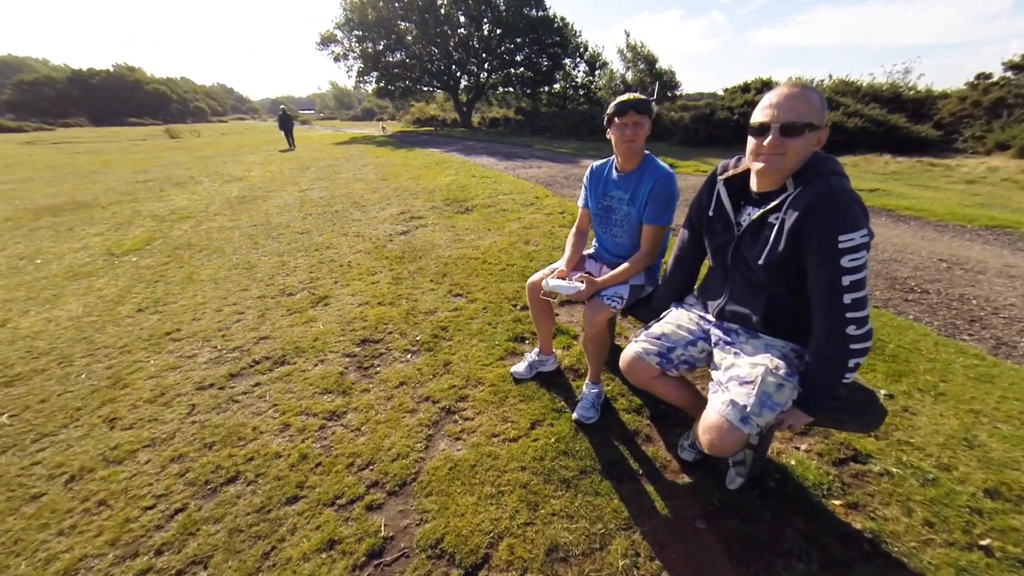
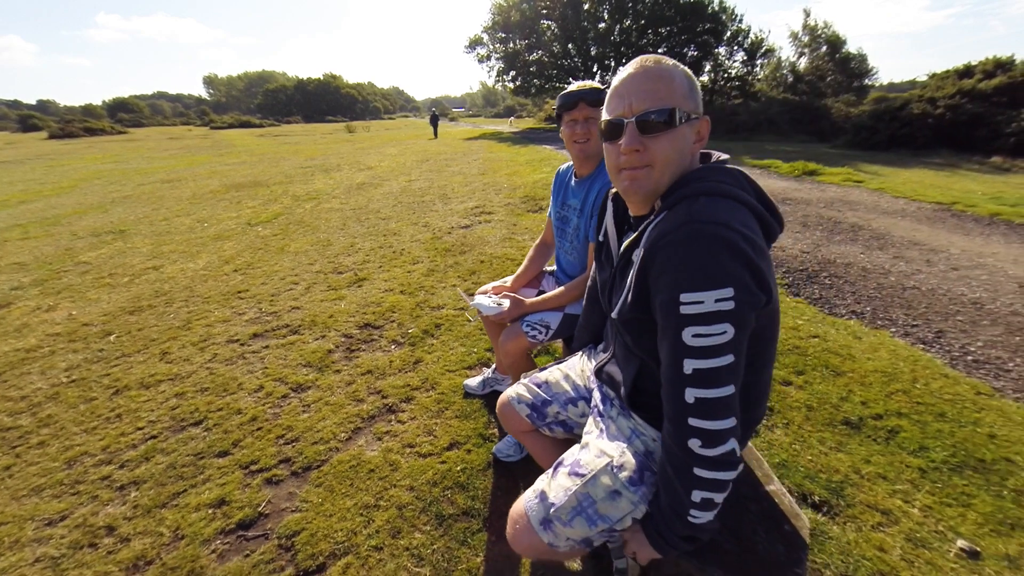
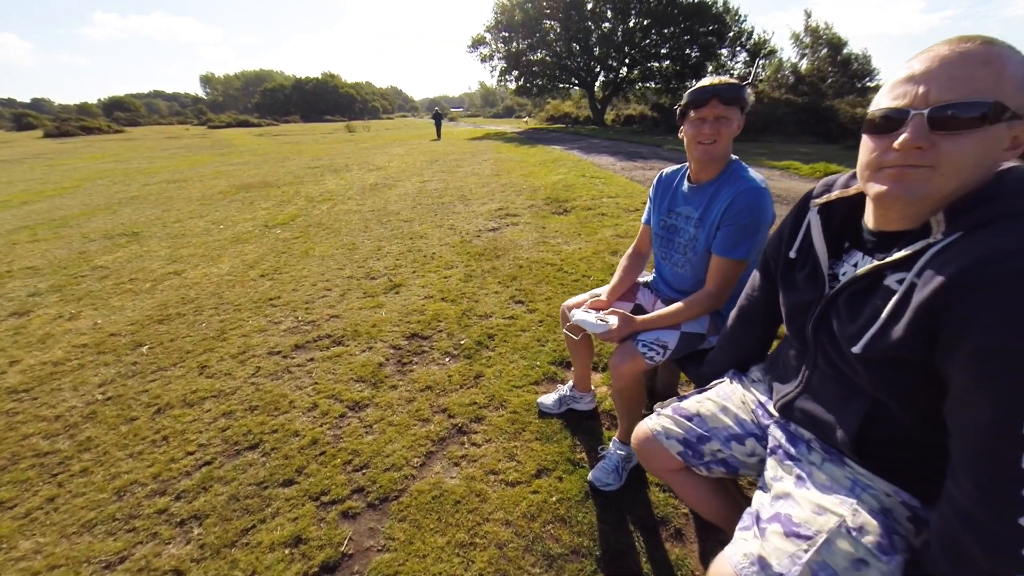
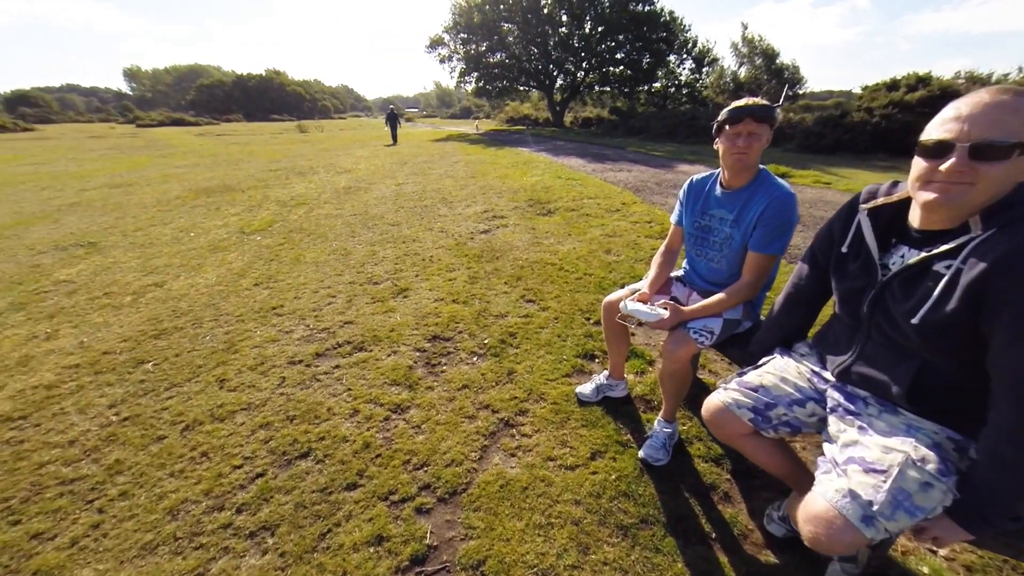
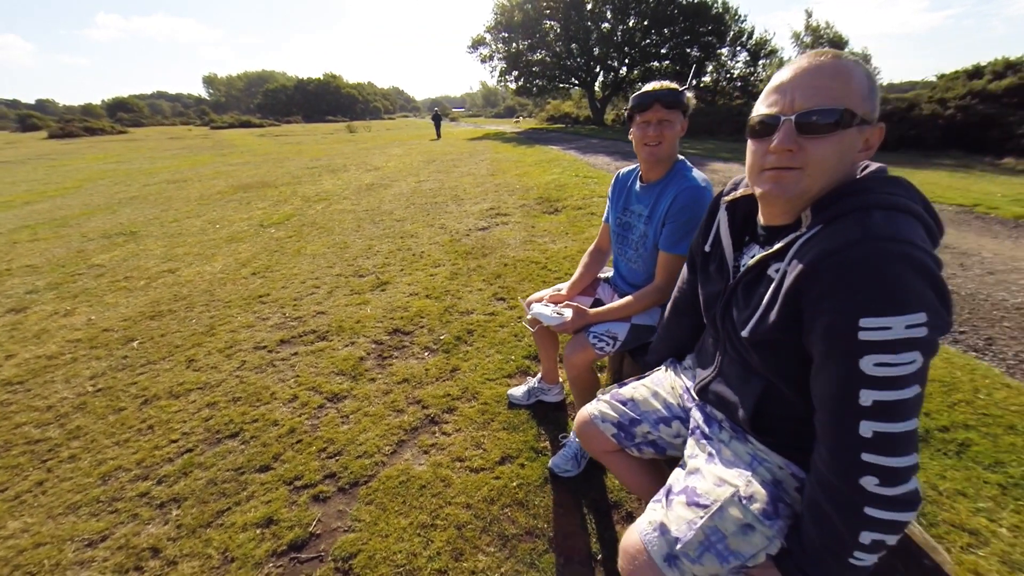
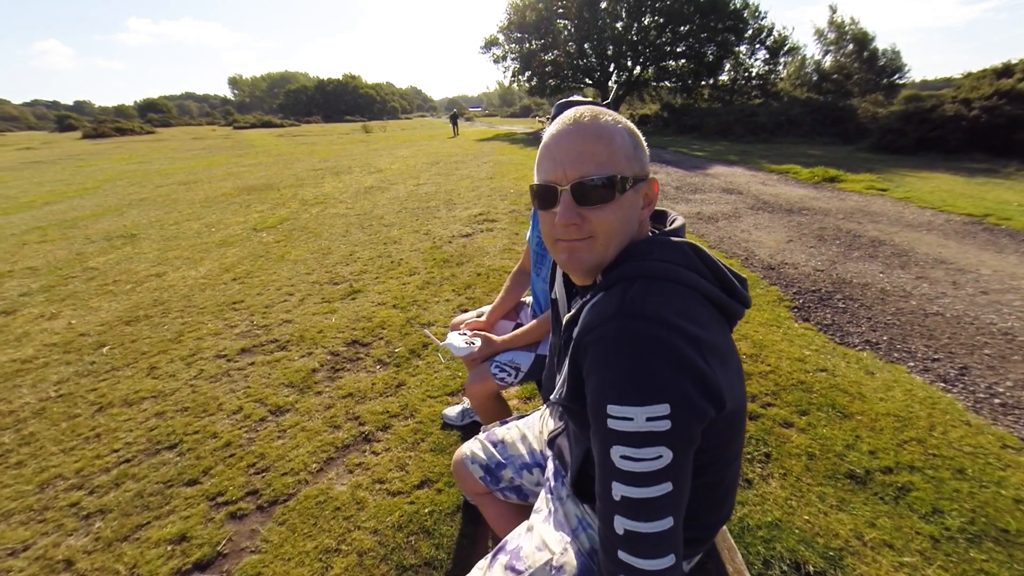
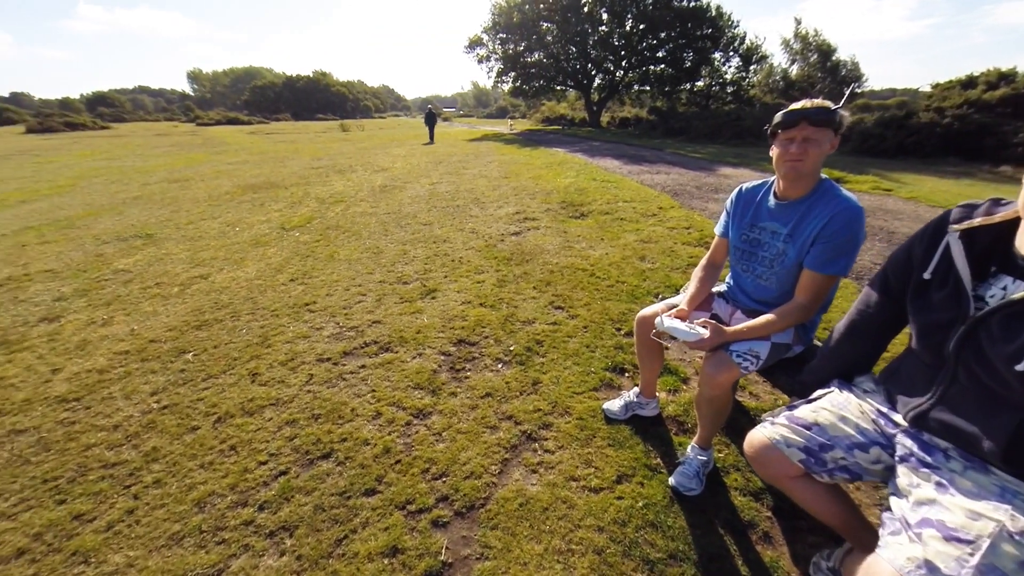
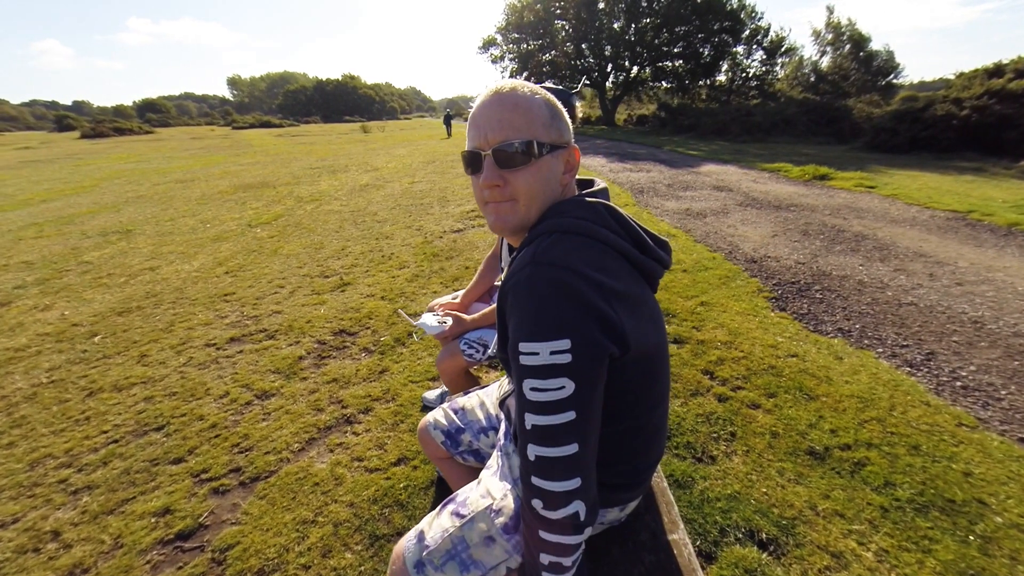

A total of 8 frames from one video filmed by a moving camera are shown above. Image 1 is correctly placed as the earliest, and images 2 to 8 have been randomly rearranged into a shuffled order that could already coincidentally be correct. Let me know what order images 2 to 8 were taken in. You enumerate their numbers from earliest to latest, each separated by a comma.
4, 7, 3, 5, 2, 8, 6
